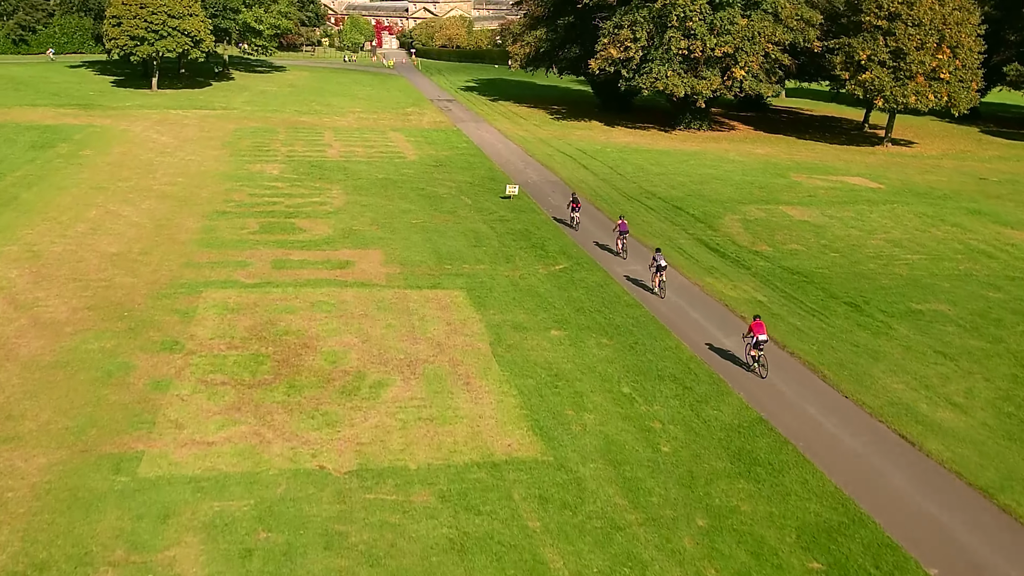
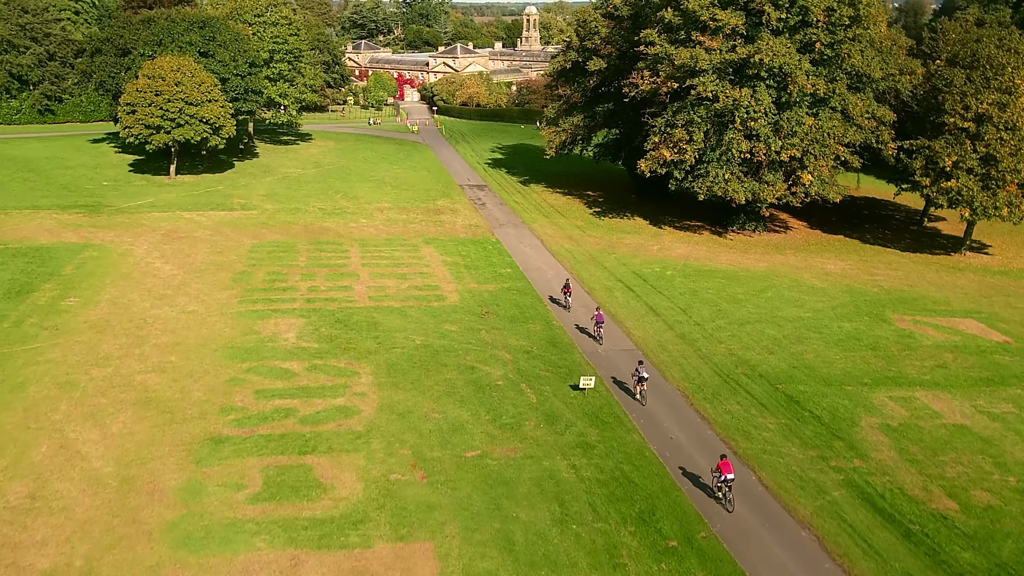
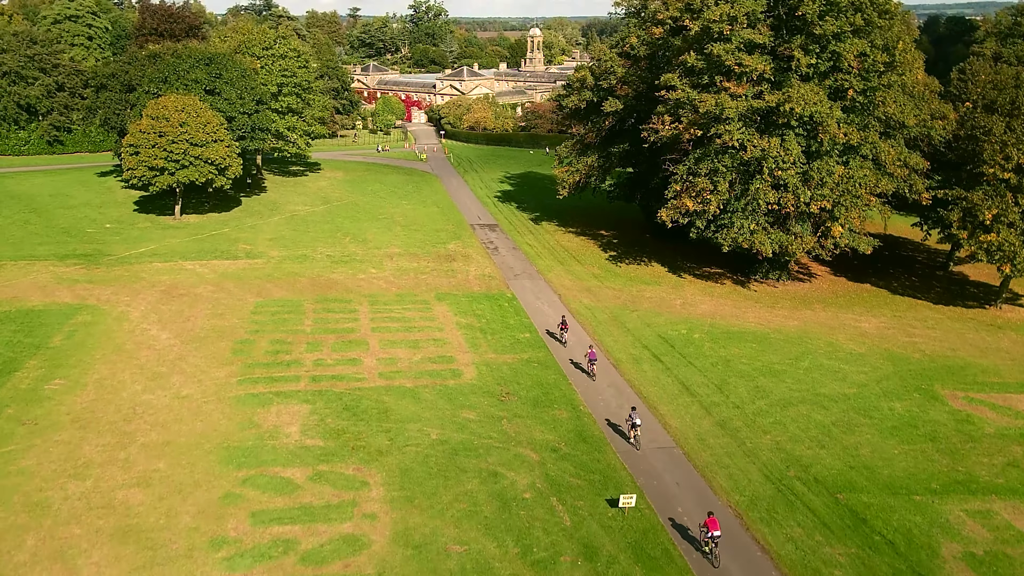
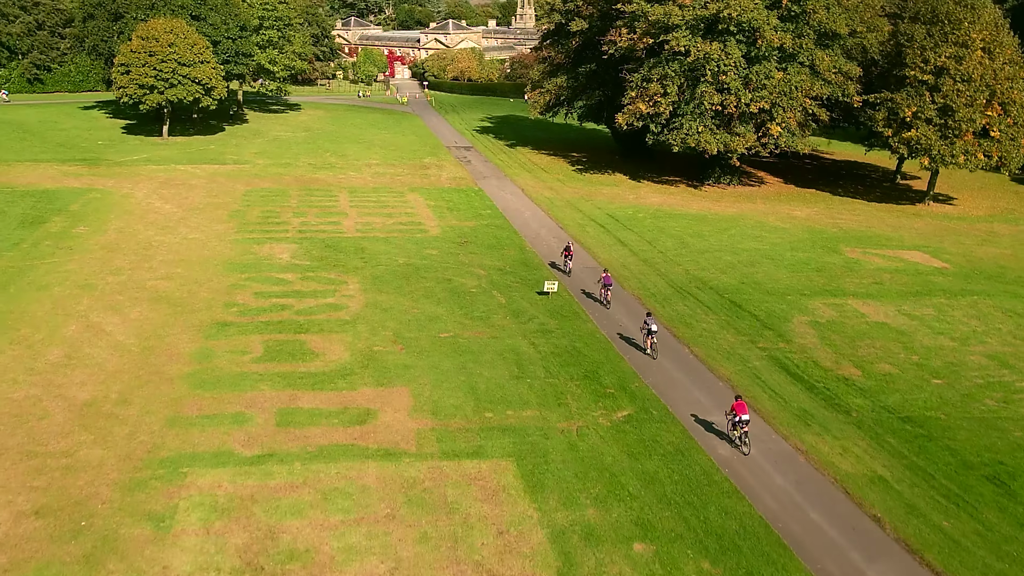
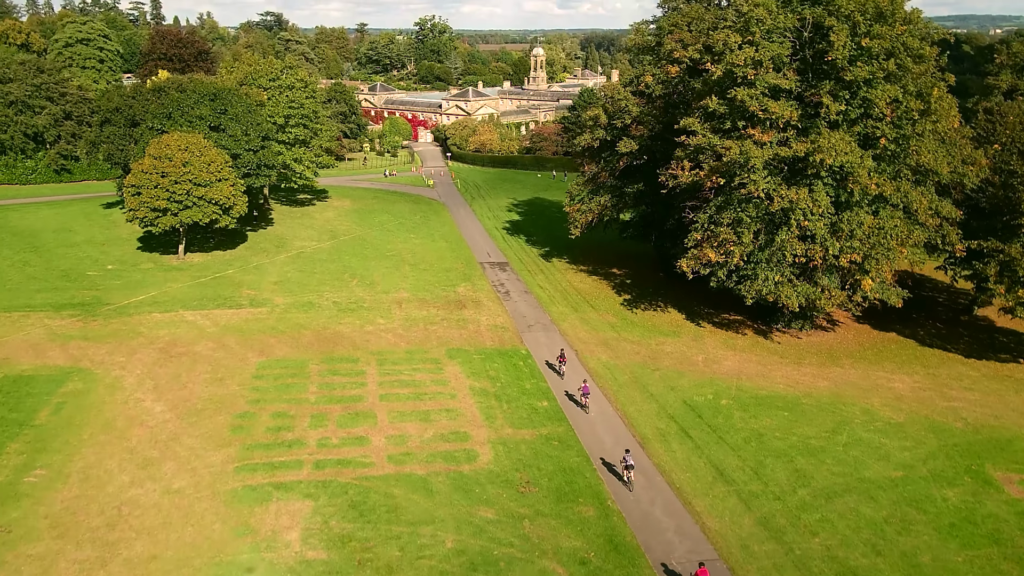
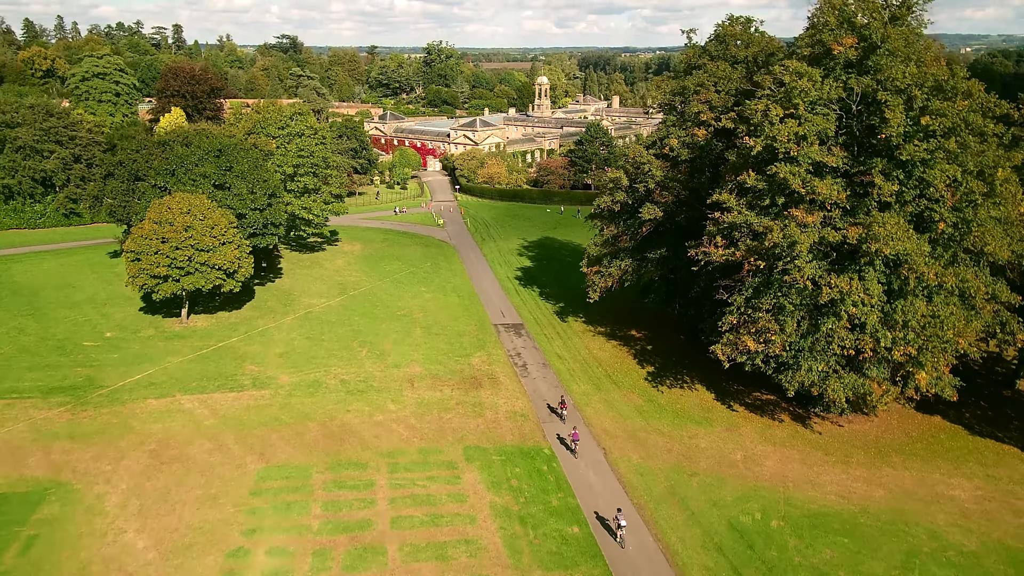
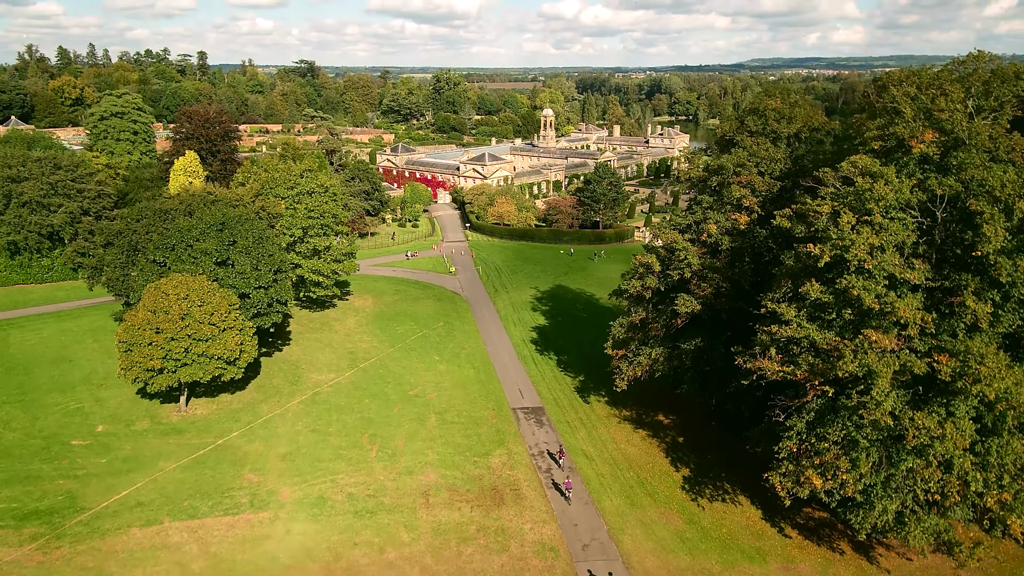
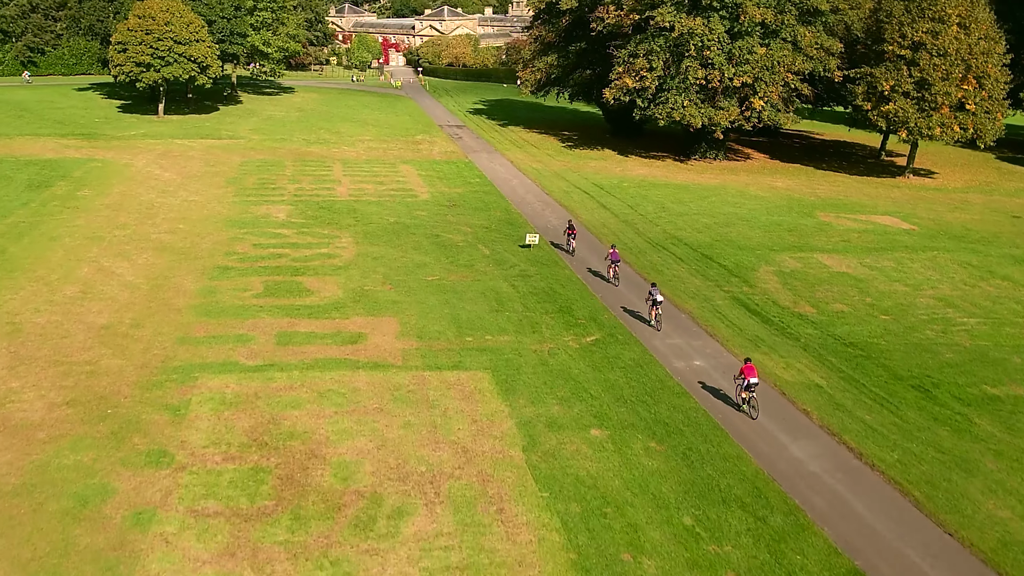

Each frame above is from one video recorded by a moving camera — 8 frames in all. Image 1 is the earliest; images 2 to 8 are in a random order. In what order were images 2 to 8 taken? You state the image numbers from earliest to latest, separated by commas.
8, 4, 2, 3, 5, 6, 7
